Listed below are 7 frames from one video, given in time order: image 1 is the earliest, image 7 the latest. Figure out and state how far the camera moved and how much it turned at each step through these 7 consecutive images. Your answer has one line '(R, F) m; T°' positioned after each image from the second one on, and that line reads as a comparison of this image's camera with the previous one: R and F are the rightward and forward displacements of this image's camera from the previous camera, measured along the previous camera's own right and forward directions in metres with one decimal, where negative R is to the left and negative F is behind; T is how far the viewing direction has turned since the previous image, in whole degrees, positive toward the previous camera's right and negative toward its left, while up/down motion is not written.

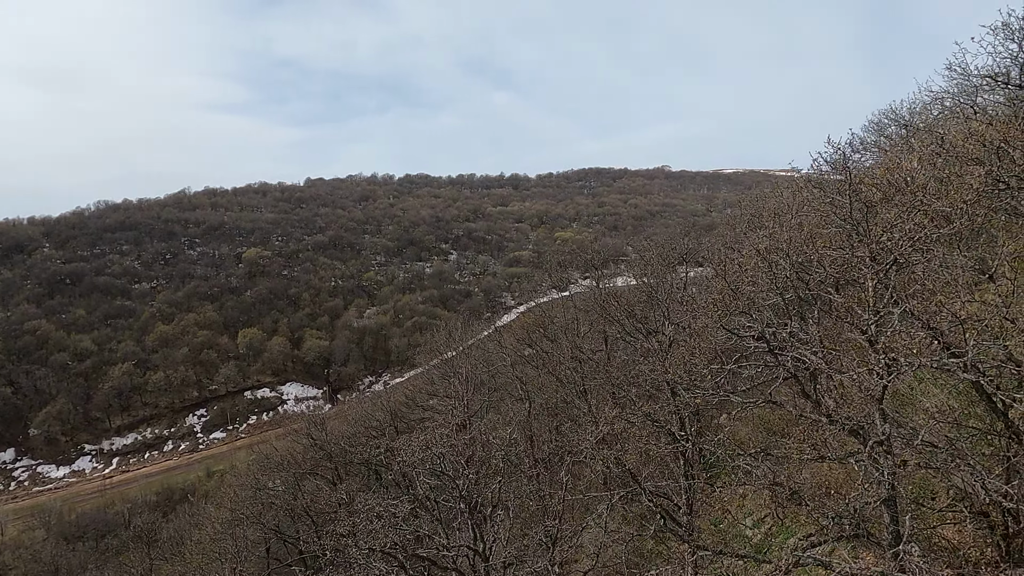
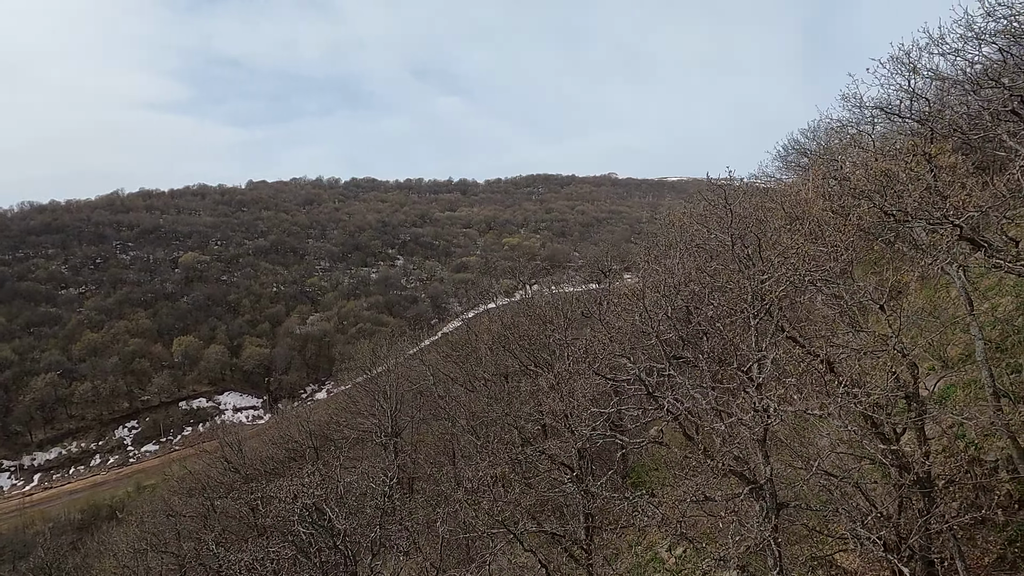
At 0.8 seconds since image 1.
(+0.7, +0.3) m; +4°
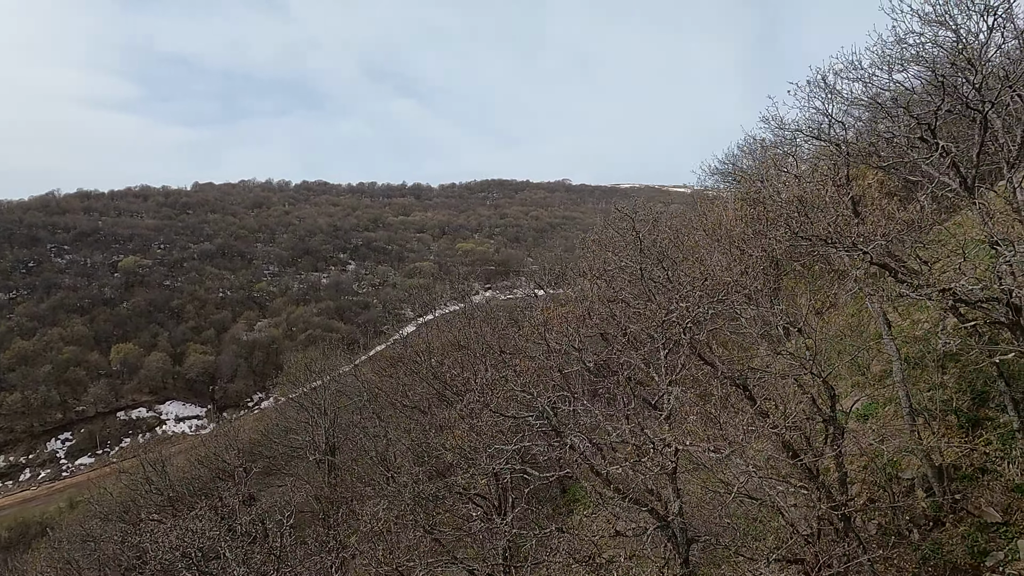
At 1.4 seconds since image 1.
(+0.5, +0.3) m; +4°
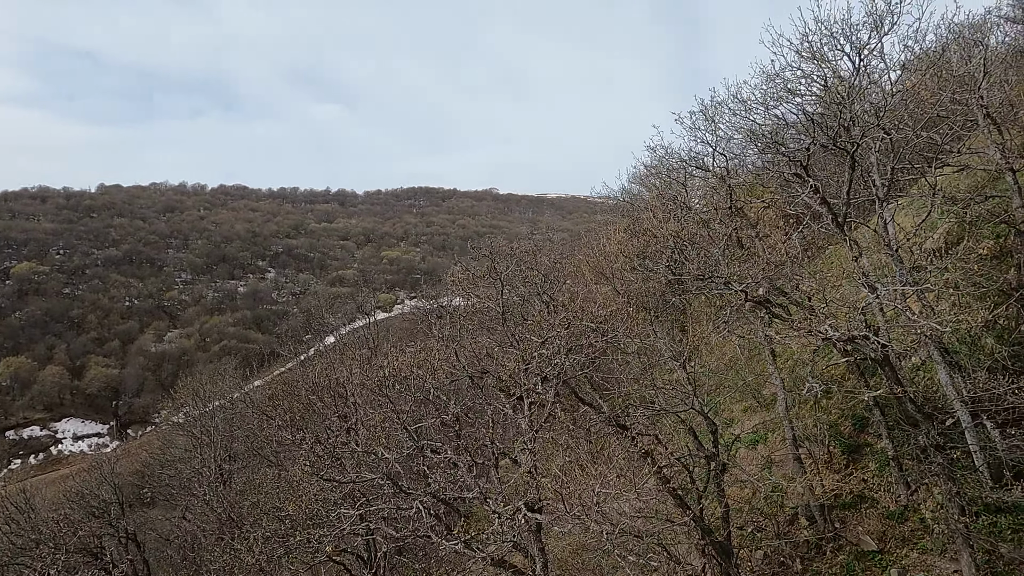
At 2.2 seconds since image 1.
(+0.6, +0.4) m; +6°
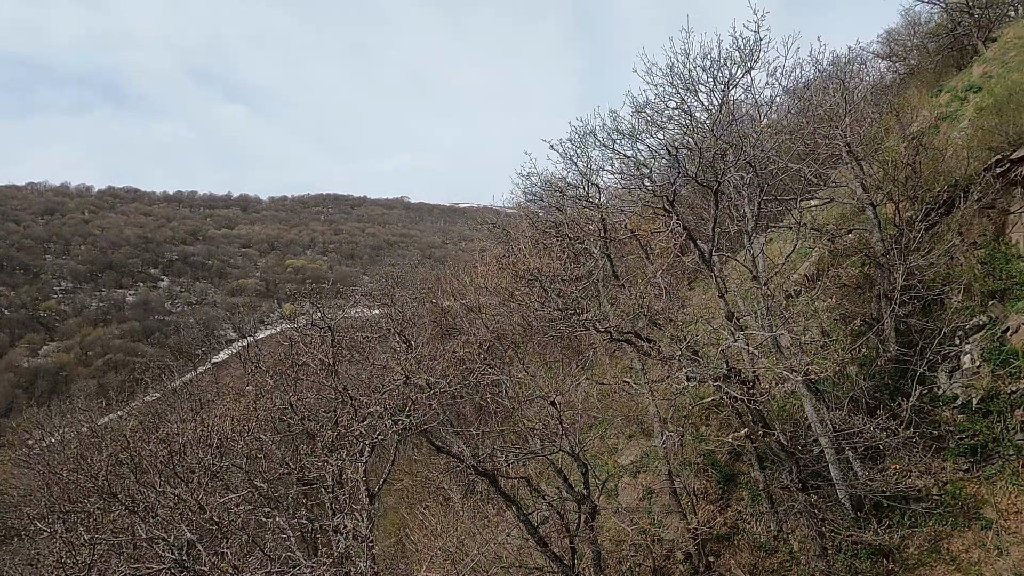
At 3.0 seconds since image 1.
(+0.6, +0.5) m; +8°
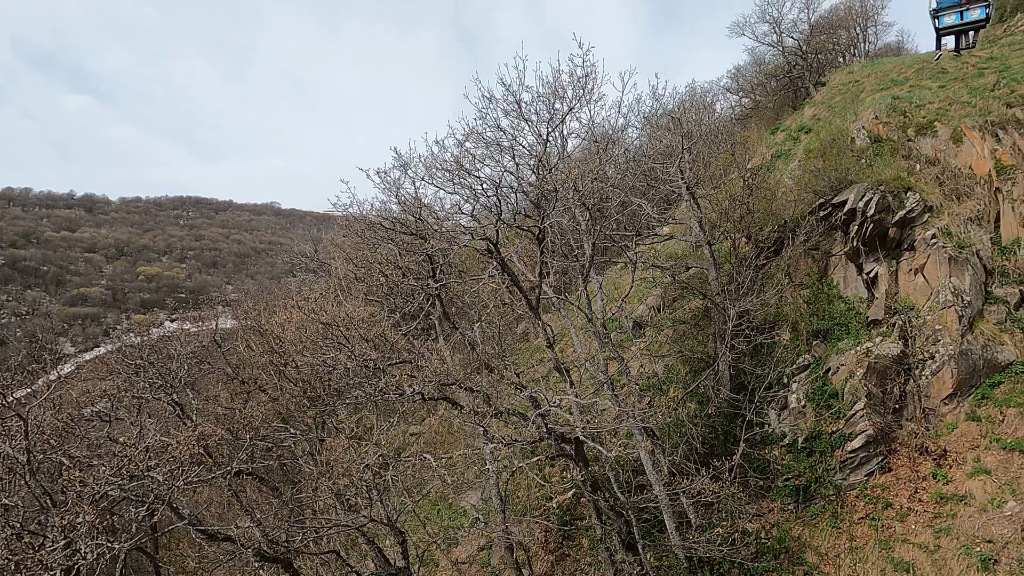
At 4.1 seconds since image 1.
(+0.7, +0.7) m; +10°
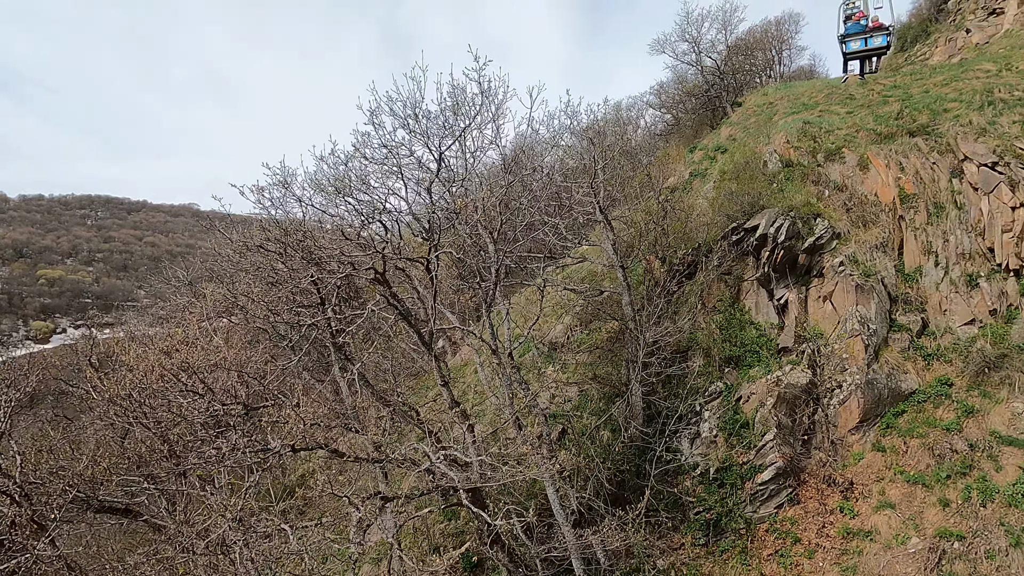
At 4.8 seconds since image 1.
(+0.4, +0.6) m; +6°
